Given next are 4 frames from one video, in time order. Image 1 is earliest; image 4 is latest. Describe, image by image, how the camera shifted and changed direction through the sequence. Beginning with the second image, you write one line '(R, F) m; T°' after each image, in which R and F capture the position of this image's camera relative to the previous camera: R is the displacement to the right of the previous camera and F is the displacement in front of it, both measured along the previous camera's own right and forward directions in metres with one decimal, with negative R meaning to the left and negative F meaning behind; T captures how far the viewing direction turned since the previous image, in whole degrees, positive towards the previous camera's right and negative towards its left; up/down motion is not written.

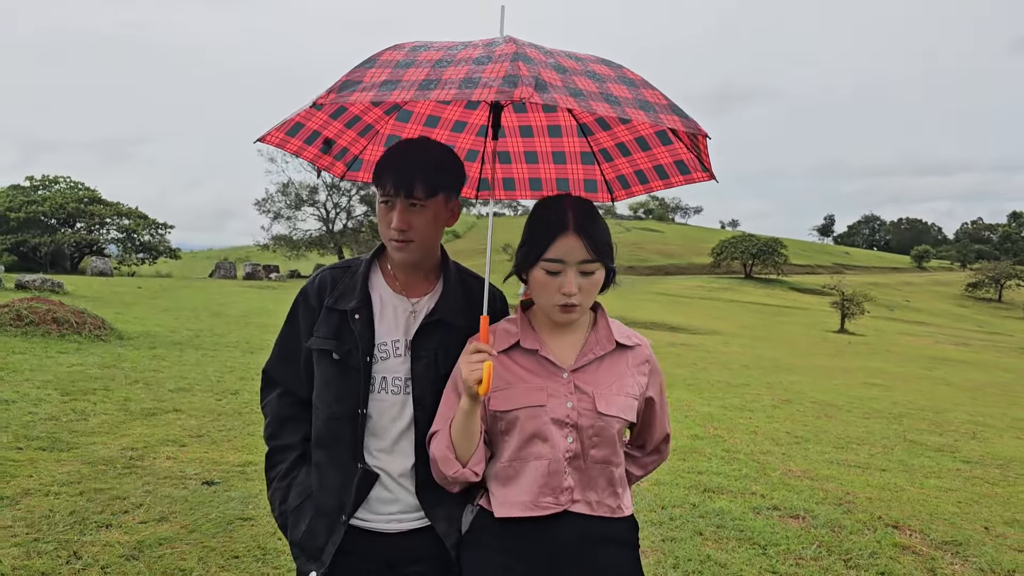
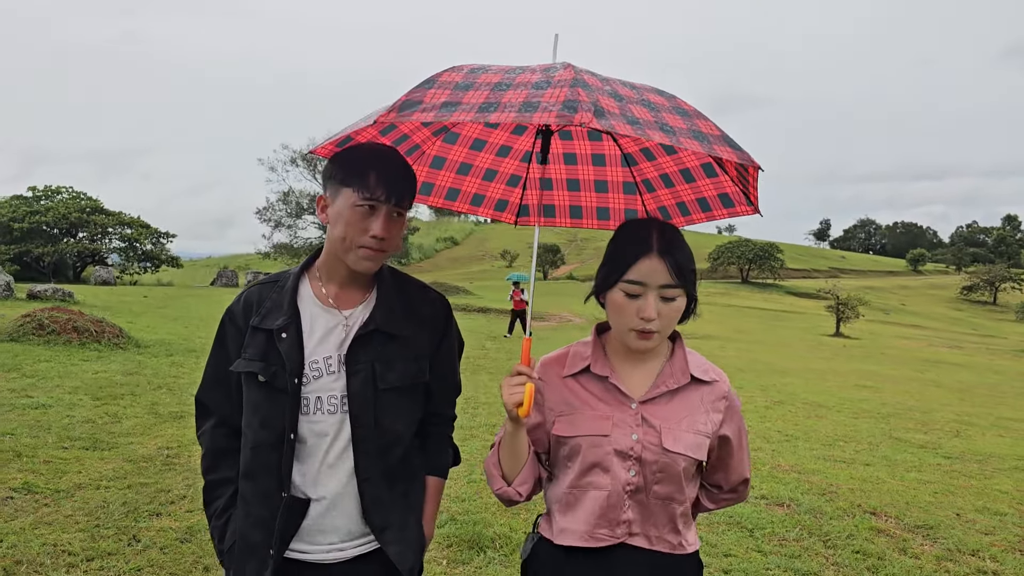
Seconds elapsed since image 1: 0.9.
(-0.1, -0.5) m; 0°
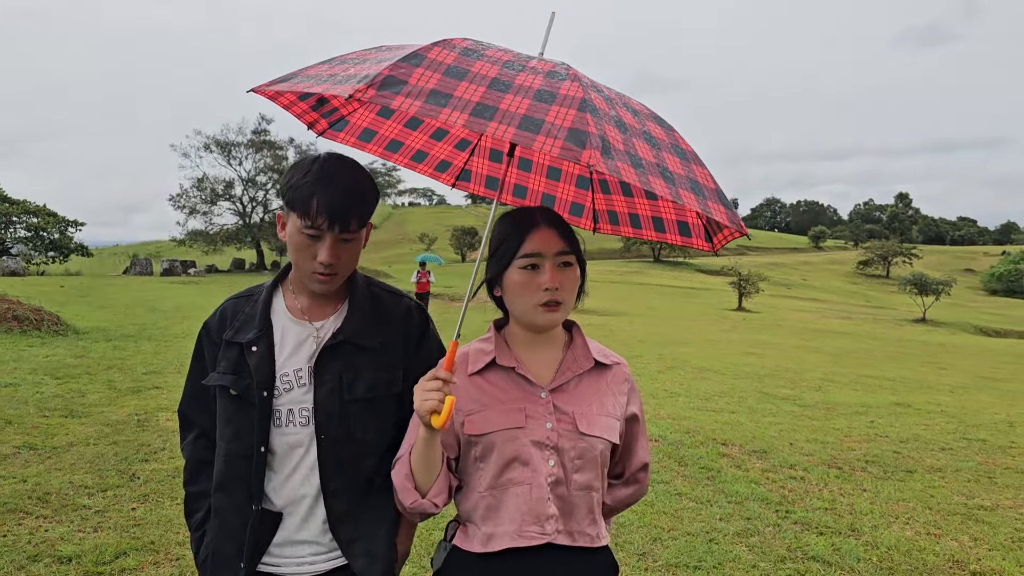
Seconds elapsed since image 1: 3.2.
(0.0, -1.3) m; +5°
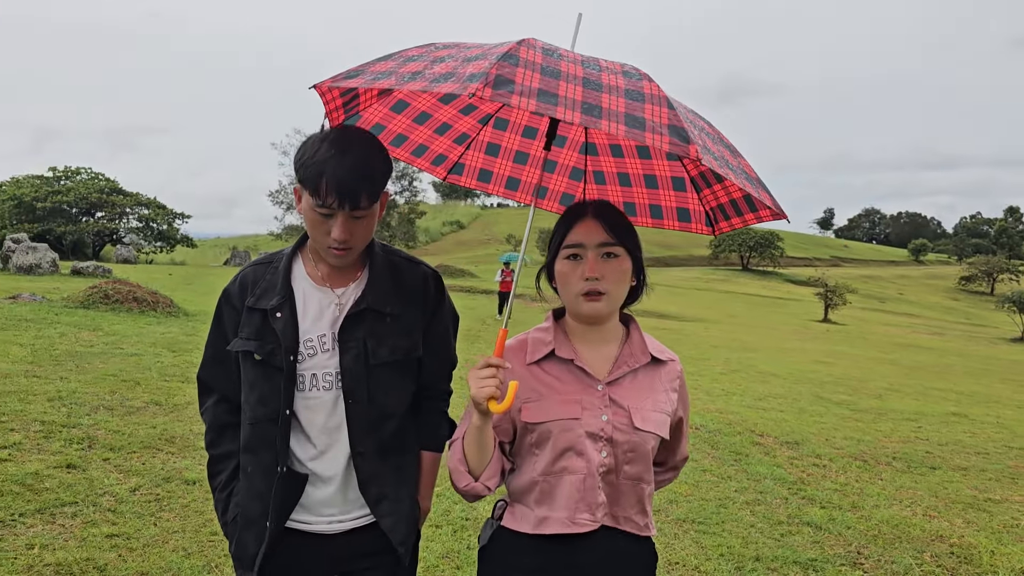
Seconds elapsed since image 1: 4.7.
(+0.3, -0.9) m; -6°
